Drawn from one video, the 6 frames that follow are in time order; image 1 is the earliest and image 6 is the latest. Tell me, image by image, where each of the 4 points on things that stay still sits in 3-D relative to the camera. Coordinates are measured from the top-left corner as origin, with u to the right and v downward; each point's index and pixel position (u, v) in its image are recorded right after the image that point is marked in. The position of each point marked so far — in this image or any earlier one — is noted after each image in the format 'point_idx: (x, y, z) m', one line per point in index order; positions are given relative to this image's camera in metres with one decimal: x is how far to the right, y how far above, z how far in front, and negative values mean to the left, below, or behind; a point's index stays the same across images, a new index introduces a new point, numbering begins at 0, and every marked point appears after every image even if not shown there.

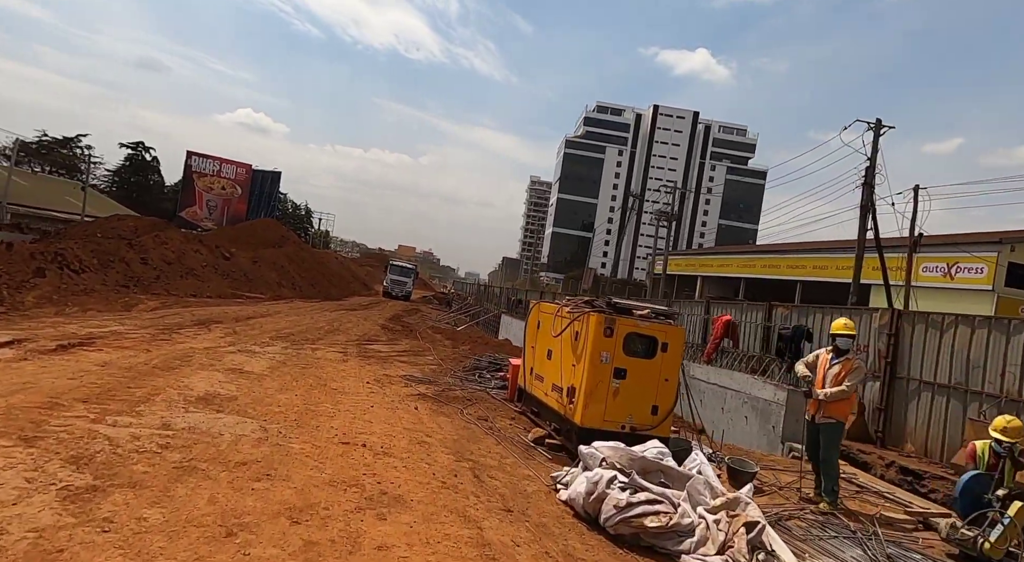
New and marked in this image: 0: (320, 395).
0: (-2.5, -1.5, +8.9) m
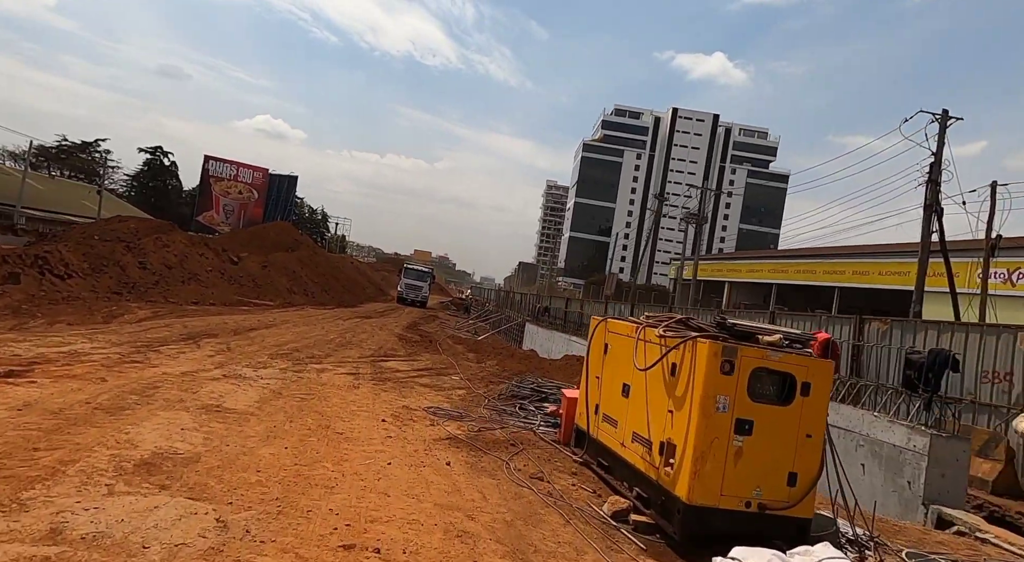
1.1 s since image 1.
0: (-1.9, -1.6, +6.6) m
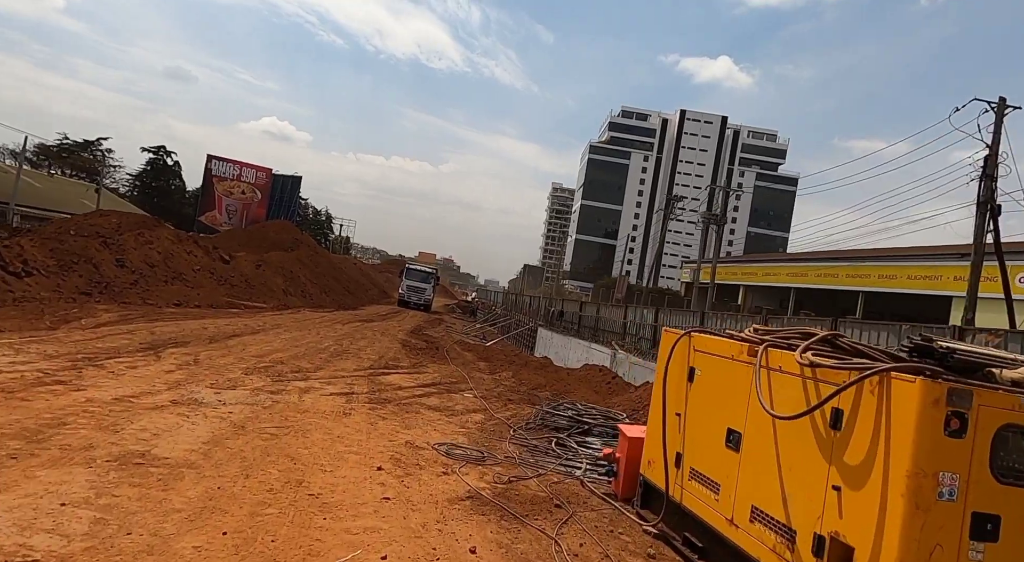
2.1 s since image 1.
0: (-1.5, -1.6, +4.3) m
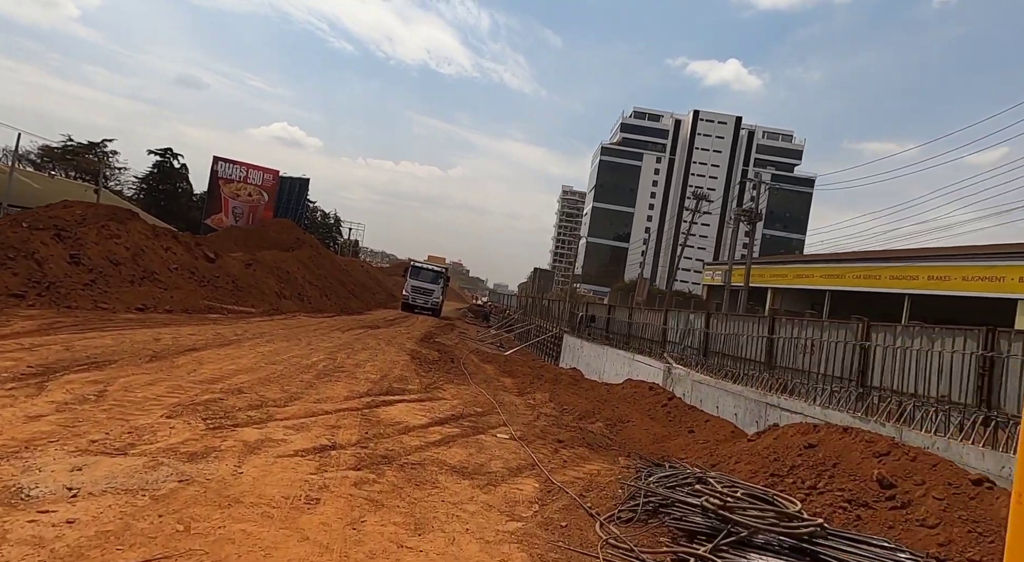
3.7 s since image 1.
0: (-0.9, -1.4, +0.6) m
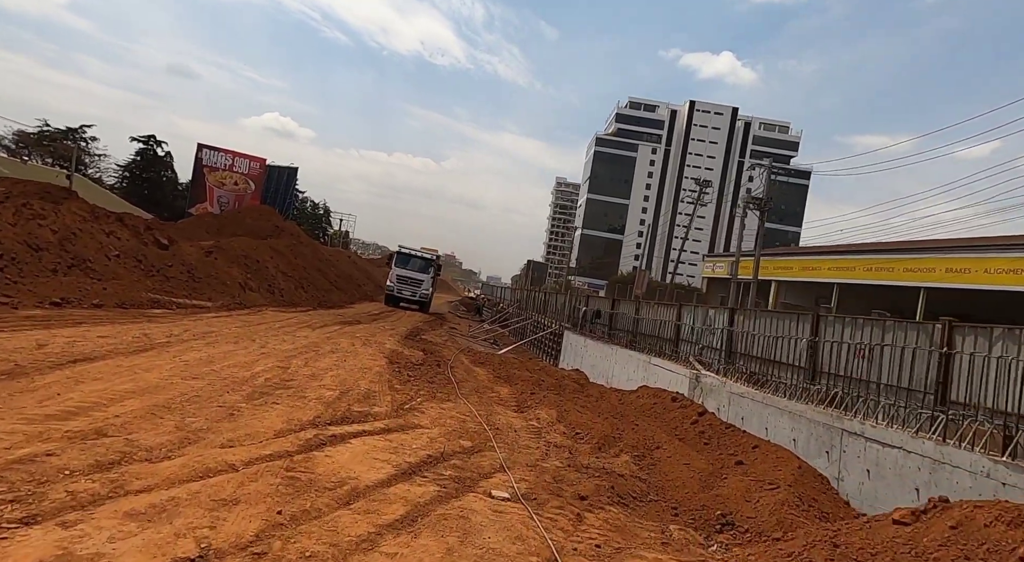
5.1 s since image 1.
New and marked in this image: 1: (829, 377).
0: (-0.8, -1.4, -2.3) m
1: (+6.5, -1.9, +13.9) m
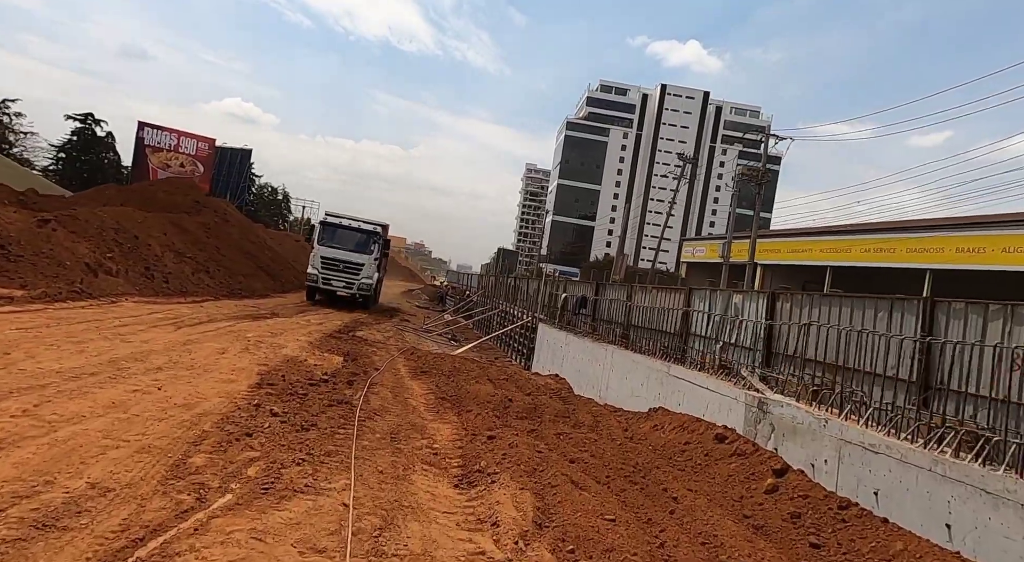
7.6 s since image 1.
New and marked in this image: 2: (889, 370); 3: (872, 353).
0: (-0.8, -1.3, -8.4) m
1: (+5.8, -1.5, +8.1) m
2: (+5.4, -1.2, +9.0) m
3: (+5.3, -1.0, +9.5) m
